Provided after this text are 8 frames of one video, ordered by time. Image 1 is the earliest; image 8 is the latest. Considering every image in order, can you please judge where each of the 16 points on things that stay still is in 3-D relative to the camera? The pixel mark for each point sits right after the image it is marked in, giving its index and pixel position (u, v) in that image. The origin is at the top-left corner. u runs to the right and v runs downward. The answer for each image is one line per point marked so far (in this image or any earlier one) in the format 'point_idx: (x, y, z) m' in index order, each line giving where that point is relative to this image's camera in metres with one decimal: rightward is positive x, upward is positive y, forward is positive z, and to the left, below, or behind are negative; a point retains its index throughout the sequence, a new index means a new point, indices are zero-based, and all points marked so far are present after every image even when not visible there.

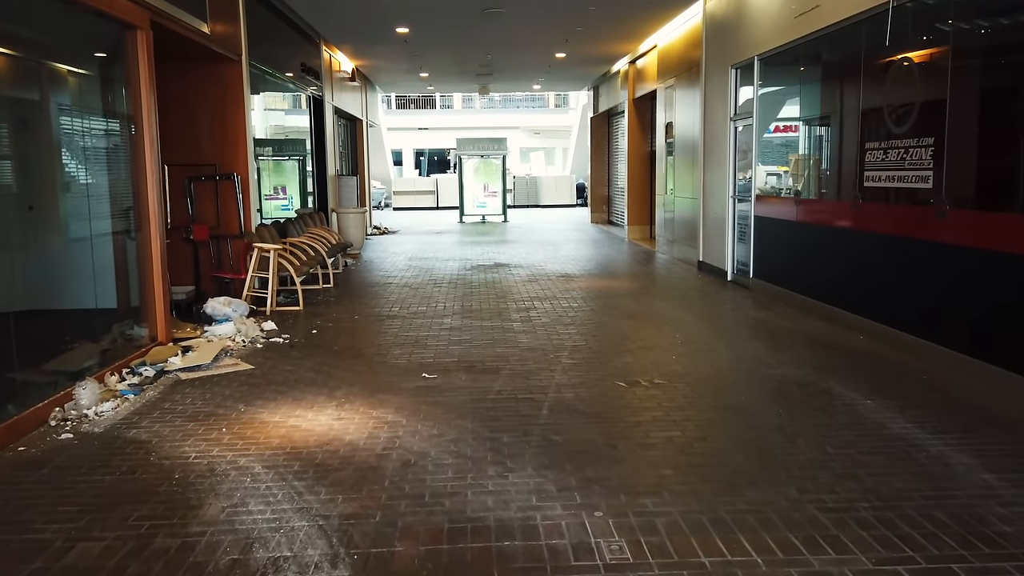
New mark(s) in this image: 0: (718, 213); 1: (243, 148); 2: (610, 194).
0: (+2.3, +0.9, +9.1) m
1: (-2.5, +1.3, +7.7) m
2: (+2.2, +2.1, +18.5) m
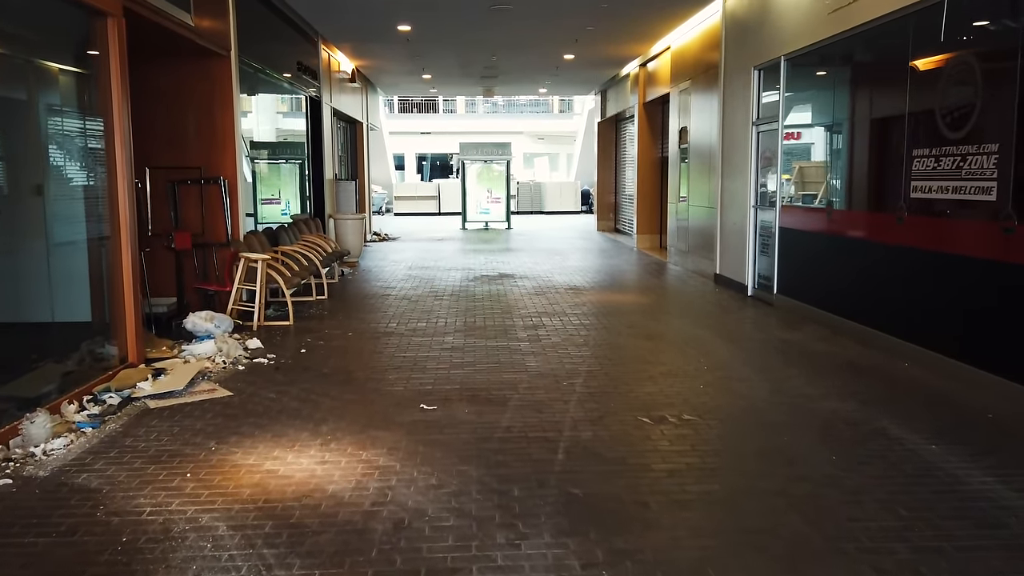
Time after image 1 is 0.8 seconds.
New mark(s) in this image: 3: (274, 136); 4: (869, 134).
0: (+2.4, +0.7, +8.6) m
1: (-2.5, +1.2, +7.1) m
2: (+2.3, +1.9, +18.0) m
3: (-3.0, +1.8, +9.8) m
4: (+2.7, +1.2, +6.1) m
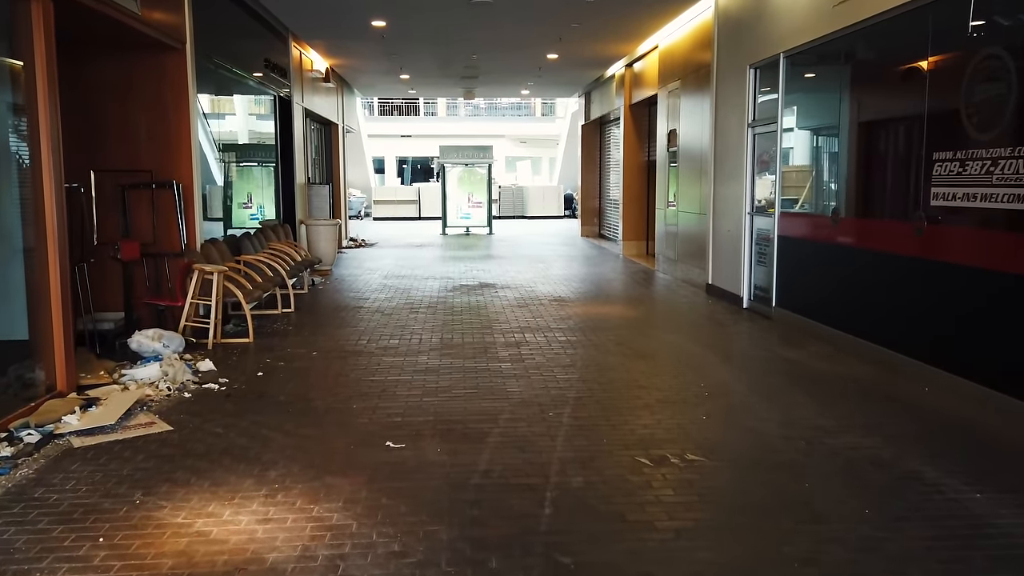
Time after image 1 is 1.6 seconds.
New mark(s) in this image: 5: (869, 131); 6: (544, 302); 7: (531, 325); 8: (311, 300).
0: (+2.2, +0.6, +8.1) m
1: (-2.6, +1.1, +6.6) m
2: (+1.9, +1.8, +17.5) m
3: (-3.2, +1.7, +9.3) m
4: (+2.6, +1.1, +5.6) m
5: (+2.6, +1.1, +5.8) m
6: (+0.3, -0.1, +8.4) m
7: (+0.2, -0.3, +6.8) m
8: (-2.1, -0.1, +8.4) m
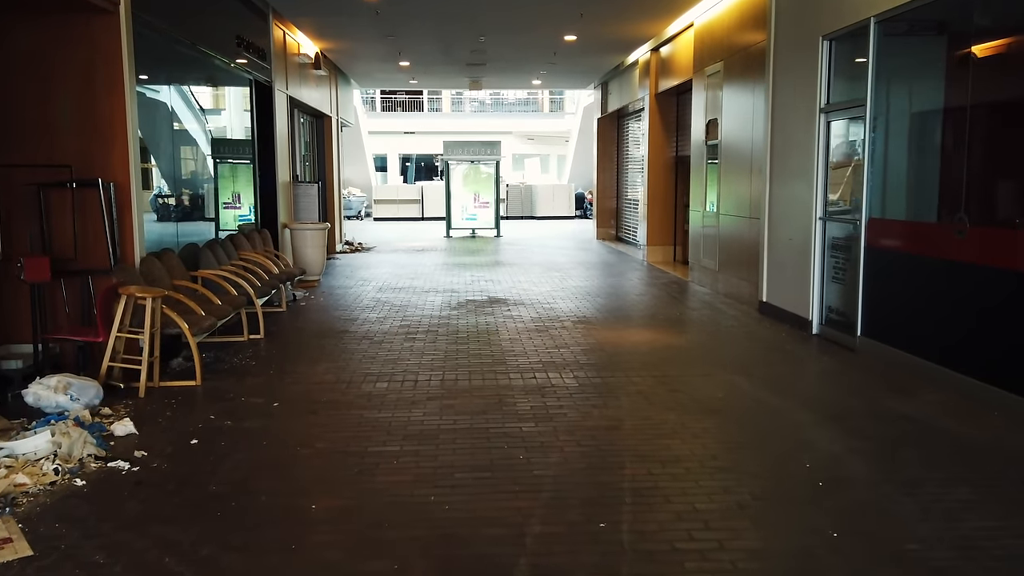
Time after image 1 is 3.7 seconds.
0: (+2.3, +0.4, +6.7) m
1: (-2.5, +0.9, +5.2) m
2: (+2.1, +1.6, +16.1) m
3: (-3.0, +1.6, +7.9) m
4: (+2.7, +0.9, +4.2) m
5: (+2.7, +1.0, +4.4) m
6: (+0.4, -0.3, +7.0) m
7: (+0.3, -0.5, +5.5) m
8: (-1.9, -0.3, +7.1) m
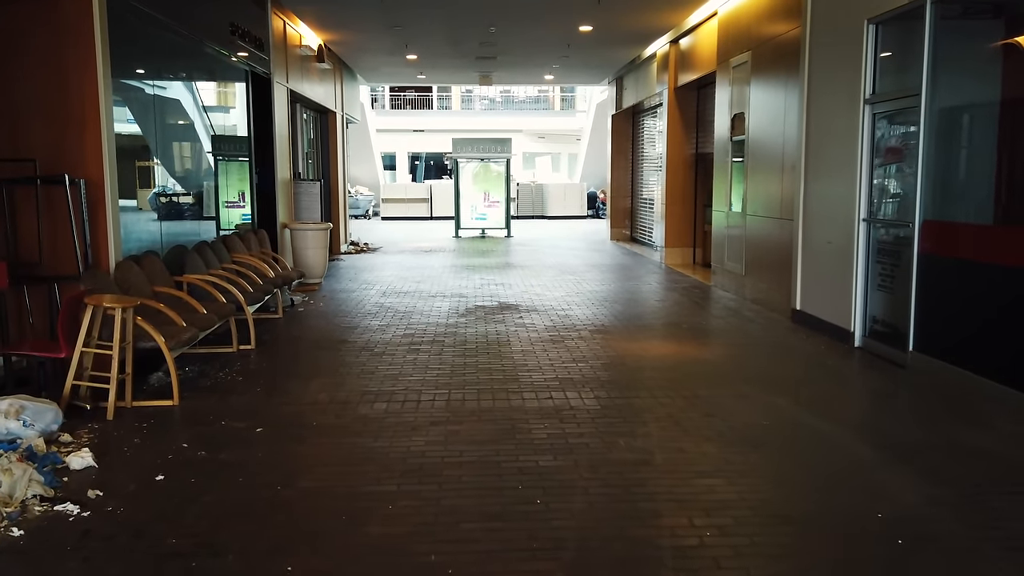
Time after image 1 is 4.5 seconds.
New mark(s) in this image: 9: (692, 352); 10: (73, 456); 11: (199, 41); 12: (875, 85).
0: (+2.4, +0.4, +6.2) m
1: (-2.4, +0.9, +4.7) m
2: (+2.3, +1.6, +15.6) m
3: (-2.9, +1.5, +7.4) m
4: (+2.8, +0.8, +3.7) m
5: (+2.8, +0.9, +3.9) m
6: (+0.5, -0.4, +6.5) m
7: (+0.4, -0.5, +4.9) m
8: (-1.8, -0.3, +6.6) m
9: (+1.3, -0.5, +5.8) m
10: (-1.9, -0.7, +3.5) m
11: (-2.8, +2.2, +7.3) m
12: (+2.5, +1.4, +5.6) m
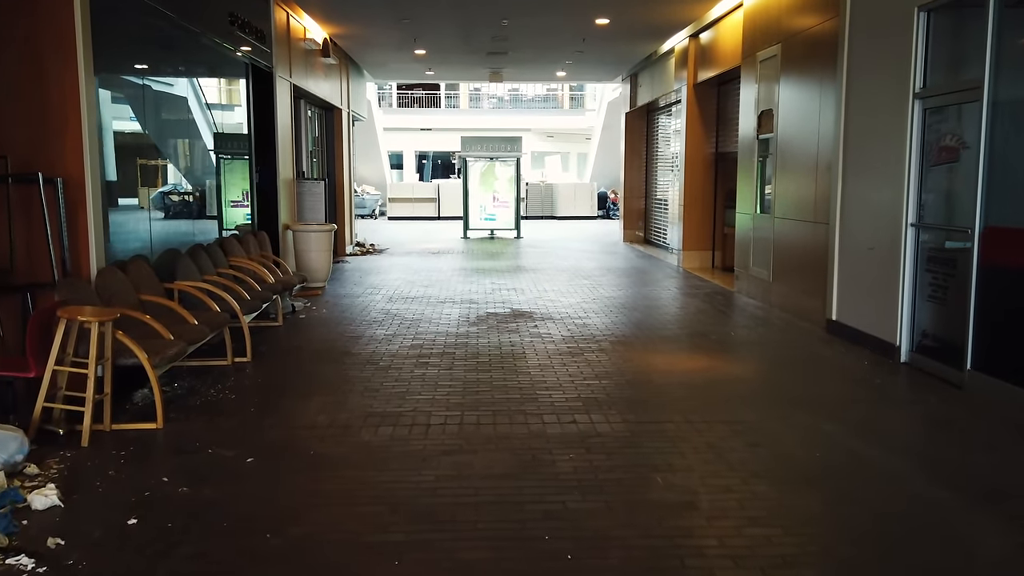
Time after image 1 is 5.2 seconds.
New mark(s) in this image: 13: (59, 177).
0: (+2.5, +0.3, +5.7) m
1: (-2.3, +0.8, +4.3) m
2: (+2.5, +1.5, +15.1) m
3: (-2.8, +1.5, +7.0) m
4: (+2.9, +0.7, +3.2) m
5: (+2.9, +0.8, +3.4) m
6: (+0.6, -0.4, +6.0) m
7: (+0.5, -0.6, +4.5) m
8: (-1.7, -0.4, +6.2) m
9: (+1.4, -0.5, +5.4) m
10: (-1.8, -0.8, +3.0) m
11: (-2.7, +2.2, +6.8) m
12: (+2.6, +1.3, +5.2) m
13: (-2.4, +0.6, +4.3) m
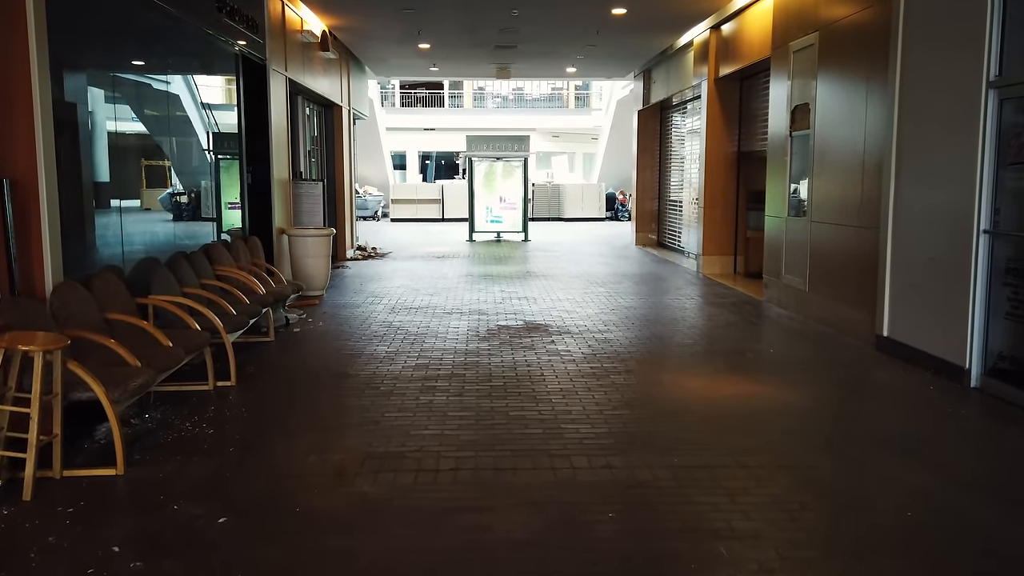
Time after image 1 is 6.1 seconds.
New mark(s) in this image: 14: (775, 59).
0: (+2.6, +0.2, +5.1) m
1: (-2.2, +0.7, +3.7) m
2: (+2.7, +1.4, +14.5) m
3: (-2.7, +1.4, +6.4) m
4: (+3.0, +0.7, +2.6) m
5: (+3.0, +0.7, +2.8) m
6: (+0.7, -0.5, +5.4) m
7: (+0.6, -0.7, +3.9) m
8: (-1.6, -0.5, +5.6) m
9: (+1.5, -0.6, +4.8) m
10: (-1.7, -0.9, +2.4) m
11: (-2.6, +2.1, +6.3) m
12: (+2.7, +1.3, +4.5) m
13: (-2.3, +0.5, +3.7) m
14: (+2.5, +2.2, +7.8) m
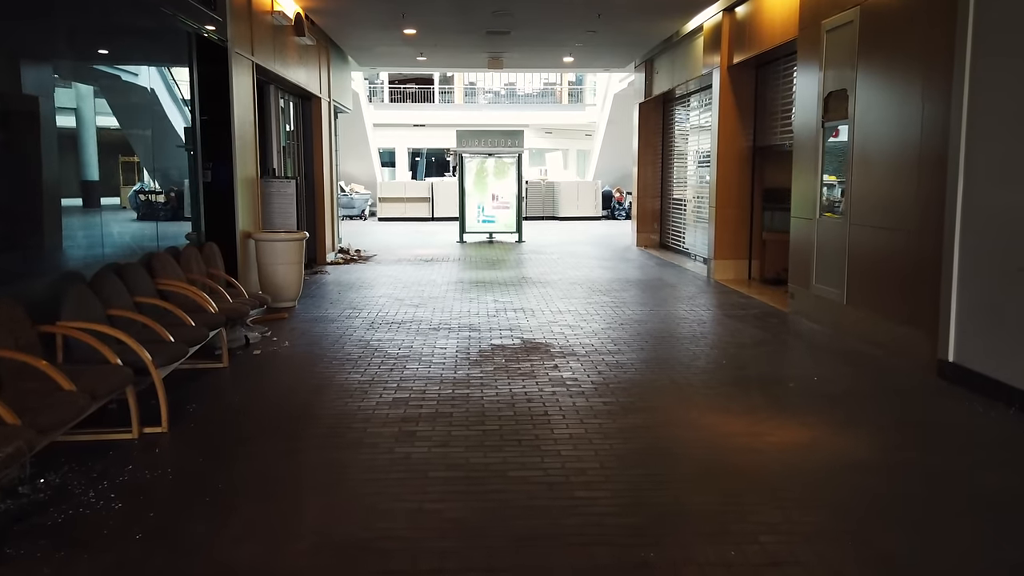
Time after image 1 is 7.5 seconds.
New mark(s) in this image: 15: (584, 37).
0: (+2.6, +0.1, +4.2) m
1: (-2.2, +0.6, +2.8) m
2: (+2.6, +1.3, +13.6) m
3: (-2.7, +1.3, +5.5) m
4: (+3.0, +0.6, +1.7) m
5: (+3.0, +0.6, +1.9) m
6: (+0.7, -0.6, +4.5) m
7: (+0.6, -0.8, +3.0) m
8: (-1.6, -0.6, +4.6) m
9: (+1.5, -0.7, +3.9) m
10: (-1.7, -1.0, +1.5) m
11: (-2.6, +2.0, +5.3) m
12: (+2.7, +1.2, +3.7) m
13: (-2.3, +0.4, +2.8) m
14: (+2.5, +2.1, +6.9) m
15: (+1.0, +3.4, +11.0) m
